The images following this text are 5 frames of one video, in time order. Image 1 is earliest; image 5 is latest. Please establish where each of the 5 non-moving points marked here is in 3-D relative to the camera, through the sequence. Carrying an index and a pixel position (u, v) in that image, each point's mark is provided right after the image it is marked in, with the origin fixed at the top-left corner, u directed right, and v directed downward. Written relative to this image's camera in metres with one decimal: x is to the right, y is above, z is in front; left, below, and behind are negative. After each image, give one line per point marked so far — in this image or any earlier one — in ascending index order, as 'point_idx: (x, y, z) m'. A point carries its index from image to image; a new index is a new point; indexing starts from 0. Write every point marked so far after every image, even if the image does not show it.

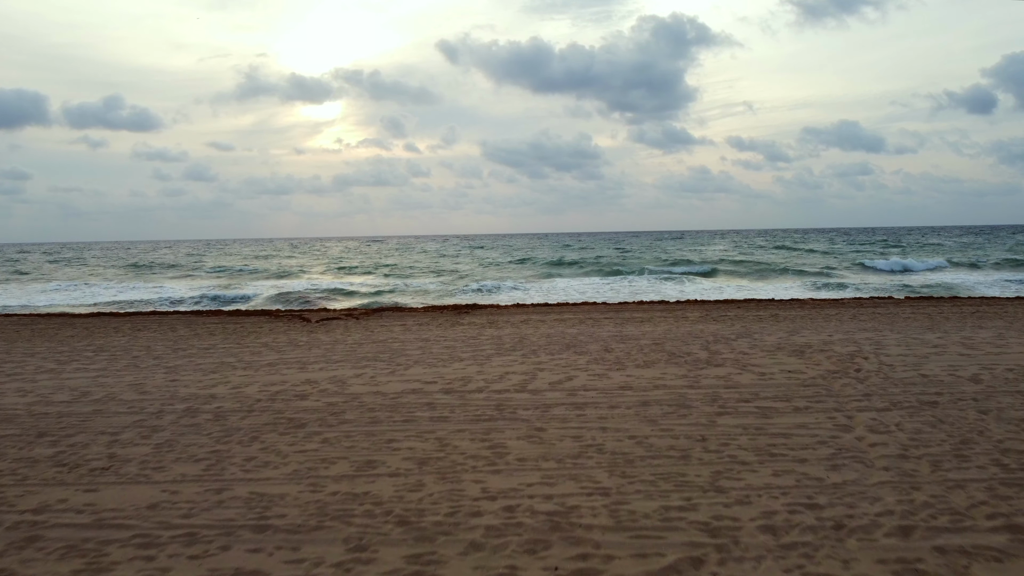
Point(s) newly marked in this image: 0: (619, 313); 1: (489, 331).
0: (+1.1, -0.3, +9.9) m
1: (-0.2, -0.4, +8.4) m
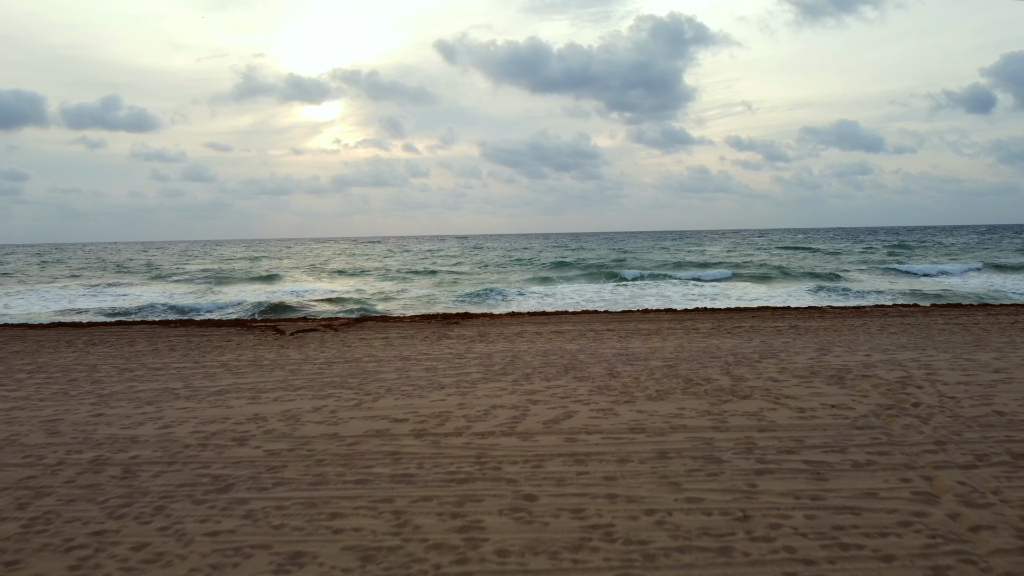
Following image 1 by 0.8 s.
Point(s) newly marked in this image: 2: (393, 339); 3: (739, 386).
0: (+1.0, -0.3, +9.0) m
1: (-0.3, -0.5, +7.5) m
2: (-1.0, -0.4, +8.5) m
3: (+1.1, -0.5, +4.9) m
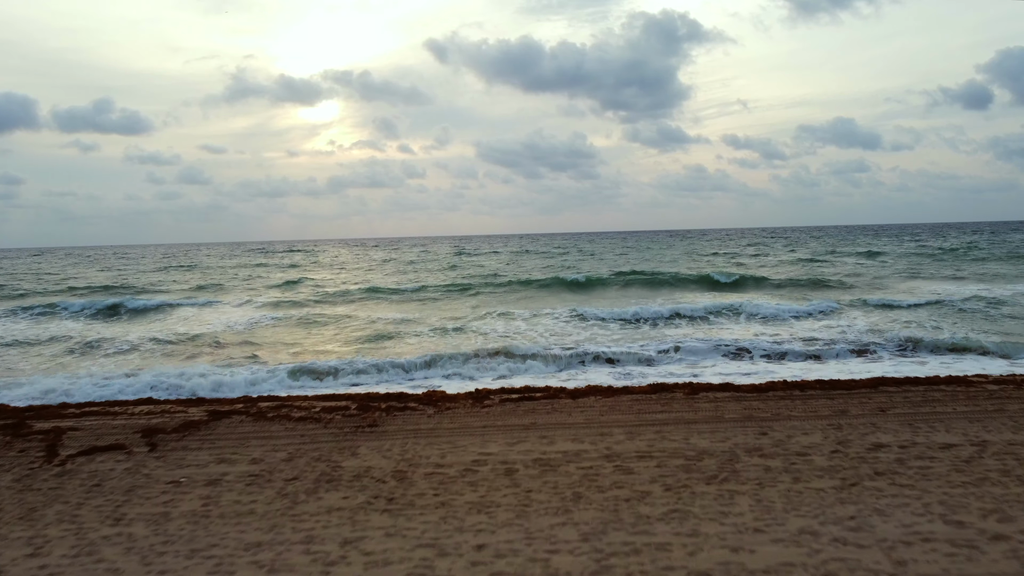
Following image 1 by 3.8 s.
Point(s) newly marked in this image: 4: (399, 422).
0: (+0.8, -0.8, +4.9) m
1: (-0.5, -0.9, +3.4) m
2: (-1.3, -0.9, +4.4) m
3: (+0.9, -0.9, +0.8) m
4: (-0.7, -0.8, +5.9) m
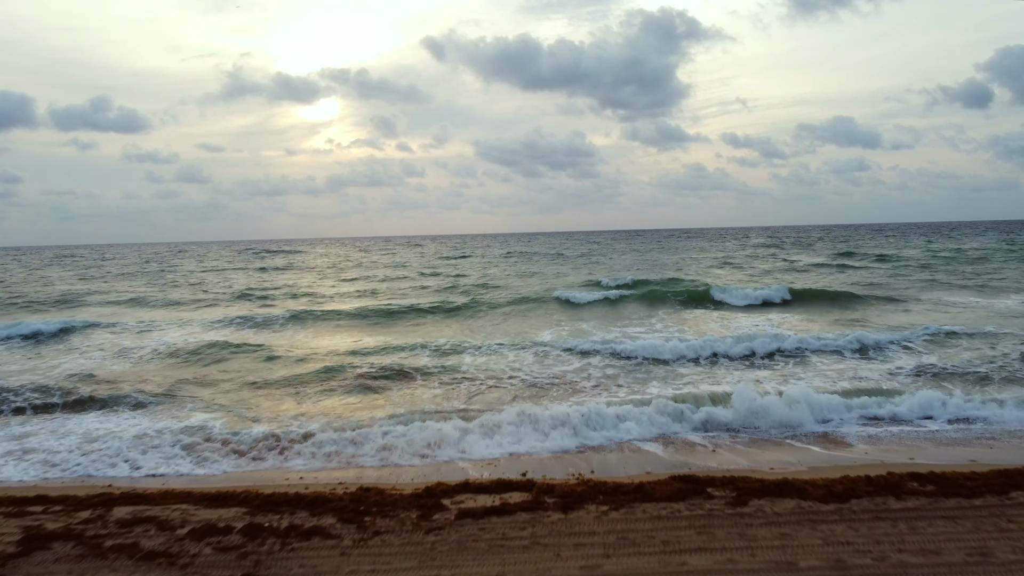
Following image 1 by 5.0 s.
0: (+0.6, -1.1, +2.9) m
1: (-0.7, -1.2, +1.3) m
2: (-1.4, -1.2, +2.3) m
3: (+0.7, -1.2, -1.3) m
4: (-0.8, -1.1, +3.8) m
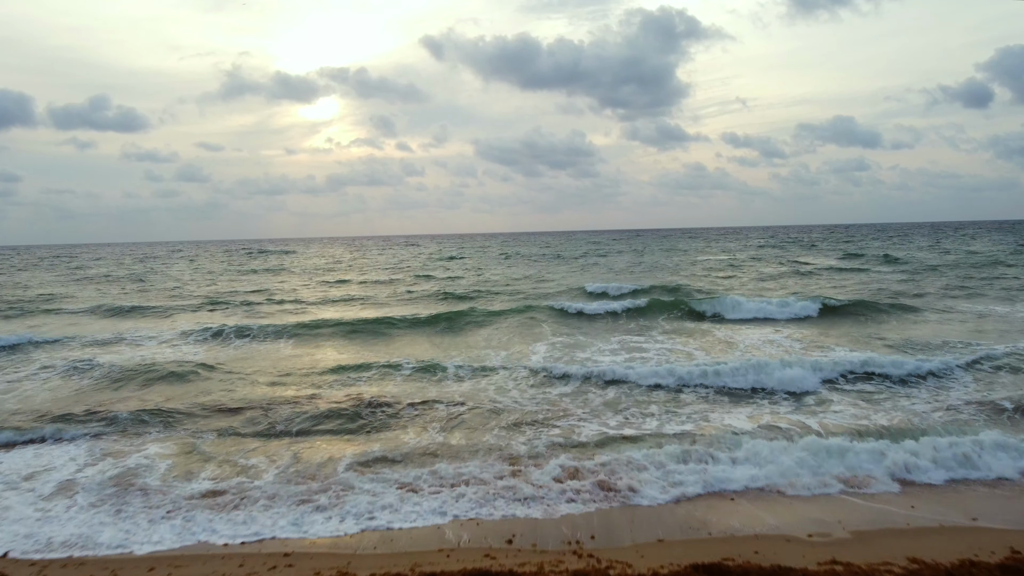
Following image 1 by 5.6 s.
0: (+0.5, -1.2, +1.8) m
1: (-0.8, -1.3, +0.2) m
2: (-1.5, -1.3, +1.2) m
3: (+0.6, -1.4, -2.4) m
4: (-0.9, -1.2, +2.7) m
